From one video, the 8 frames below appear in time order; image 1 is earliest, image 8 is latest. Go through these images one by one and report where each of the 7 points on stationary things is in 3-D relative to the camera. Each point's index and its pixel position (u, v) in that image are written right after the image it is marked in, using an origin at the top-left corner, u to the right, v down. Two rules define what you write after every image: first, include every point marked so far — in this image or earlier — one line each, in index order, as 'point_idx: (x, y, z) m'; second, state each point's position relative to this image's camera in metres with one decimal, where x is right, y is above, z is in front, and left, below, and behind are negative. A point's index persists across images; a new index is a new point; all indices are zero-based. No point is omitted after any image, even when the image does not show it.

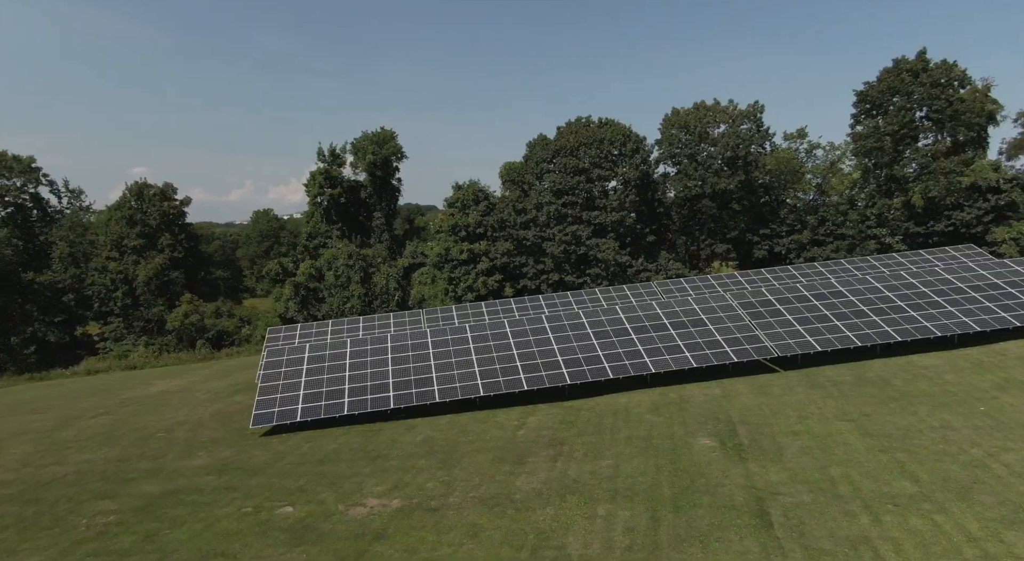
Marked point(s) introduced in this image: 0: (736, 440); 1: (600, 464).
0: (+6.1, -4.4, +16.4) m
1: (+2.3, -4.7, +15.4) m
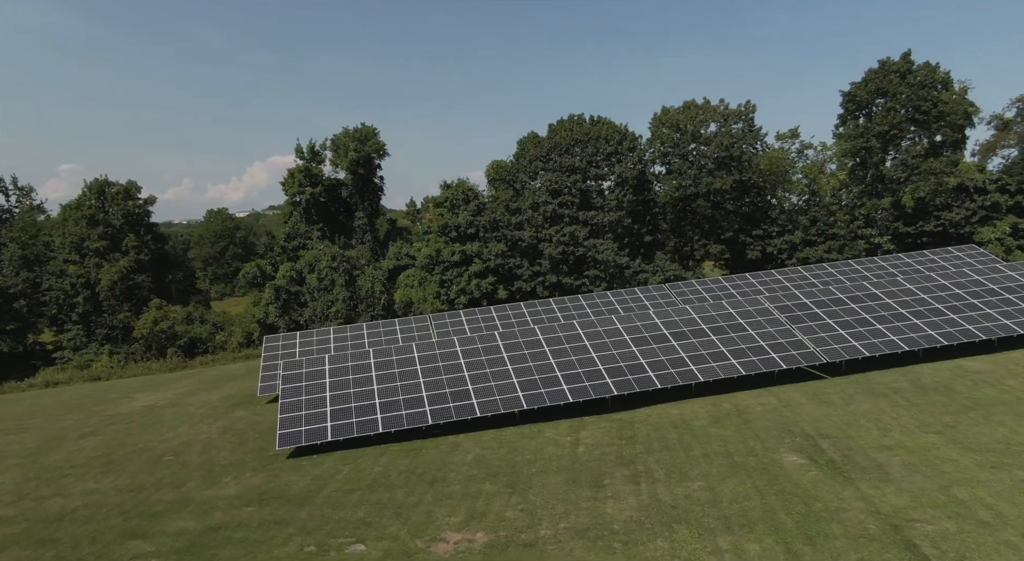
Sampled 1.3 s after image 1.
0: (+8.0, -4.5, +15.3) m
1: (+4.3, -4.8, +14.2) m
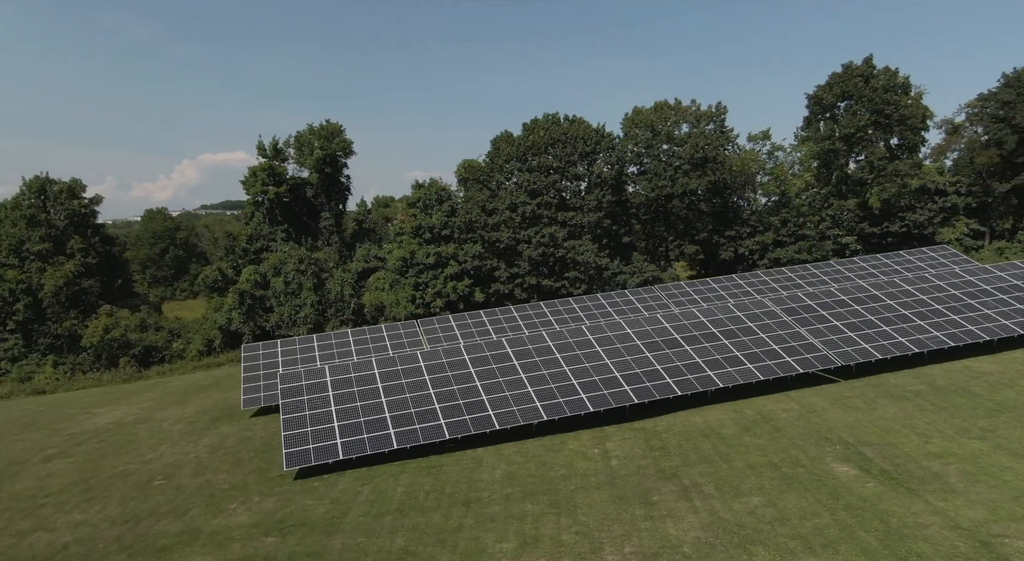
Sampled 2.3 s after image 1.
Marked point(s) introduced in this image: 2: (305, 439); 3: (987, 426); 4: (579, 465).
0: (+9.1, -4.6, +15.0) m
1: (+5.4, -5.0, +13.6) m
2: (-6.8, -5.3, +20.0) m
3: (+13.5, -4.2, +17.1) m
4: (+2.0, -5.5, +17.8) m
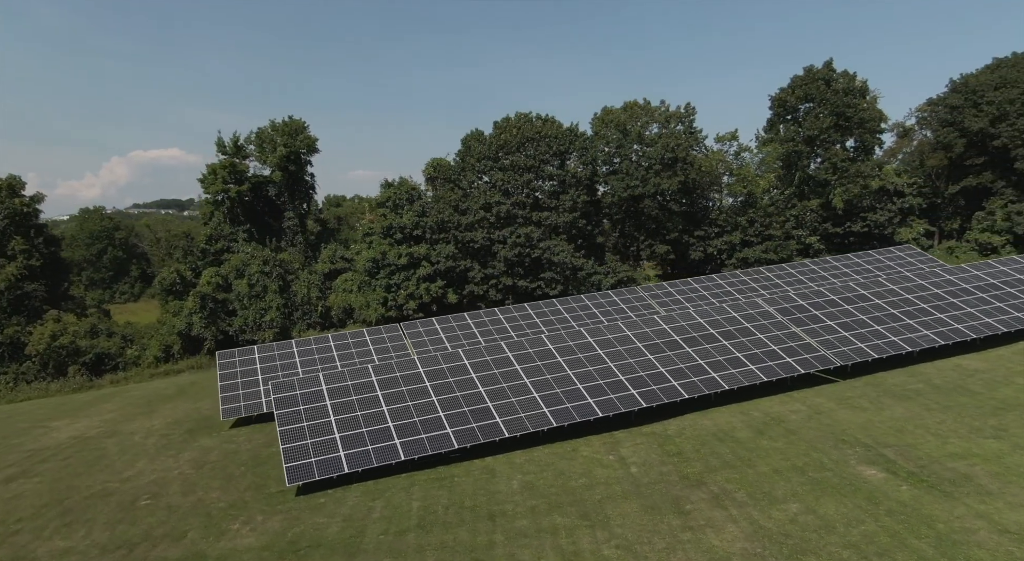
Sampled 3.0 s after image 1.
0: (+9.7, -4.7, +15.0) m
1: (+6.2, -5.1, +13.3) m
2: (-6.5, -5.4, +19.0) m
3: (+14.0, -4.2, +17.3) m
4: (+2.5, -5.6, +17.4) m
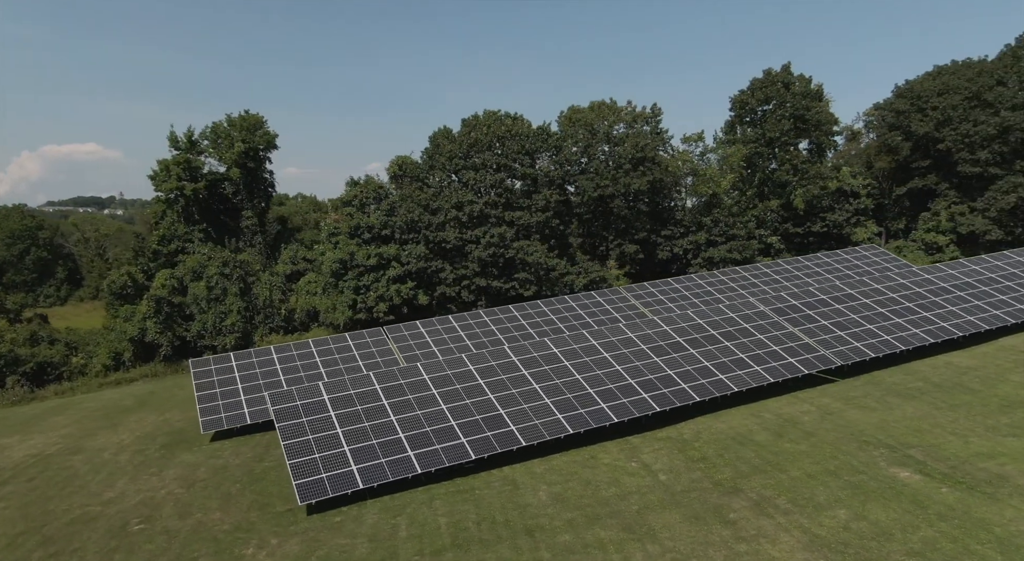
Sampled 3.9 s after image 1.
0: (+10.6, -4.7, +15.1) m
1: (+7.2, -5.1, +13.2) m
2: (-5.9, -5.6, +17.9) m
3: (+14.7, -4.2, +17.8) m
4: (+3.2, -5.7, +16.9) m
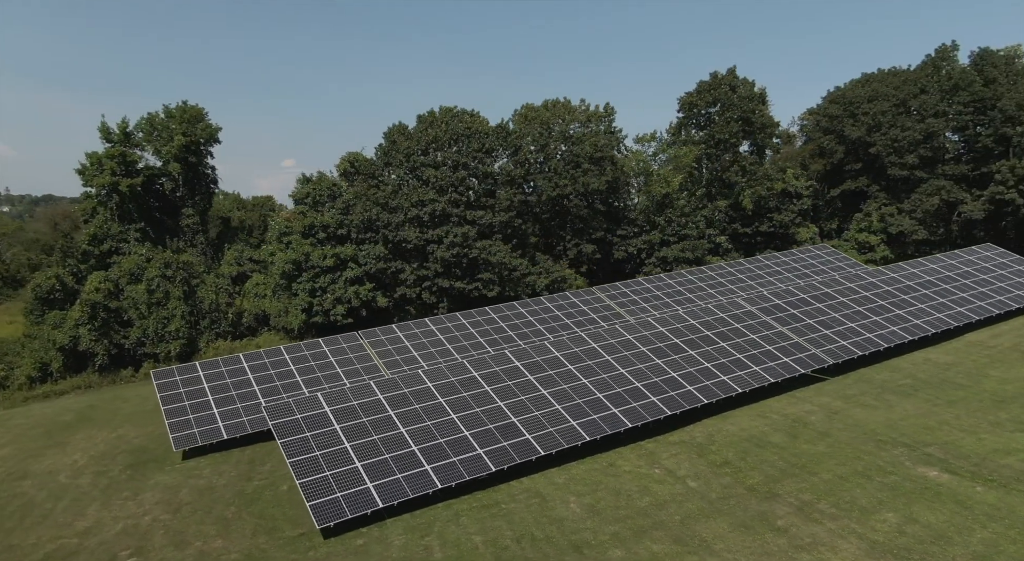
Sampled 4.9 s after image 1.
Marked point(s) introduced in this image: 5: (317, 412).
0: (+11.5, -4.8, +15.5) m
1: (+8.3, -5.2, +13.3) m
2: (-5.1, -5.7, +16.7) m
3: (+15.3, -4.2, +18.5) m
4: (+4.0, -5.8, +16.6) m
5: (-6.5, -4.4, +19.8) m
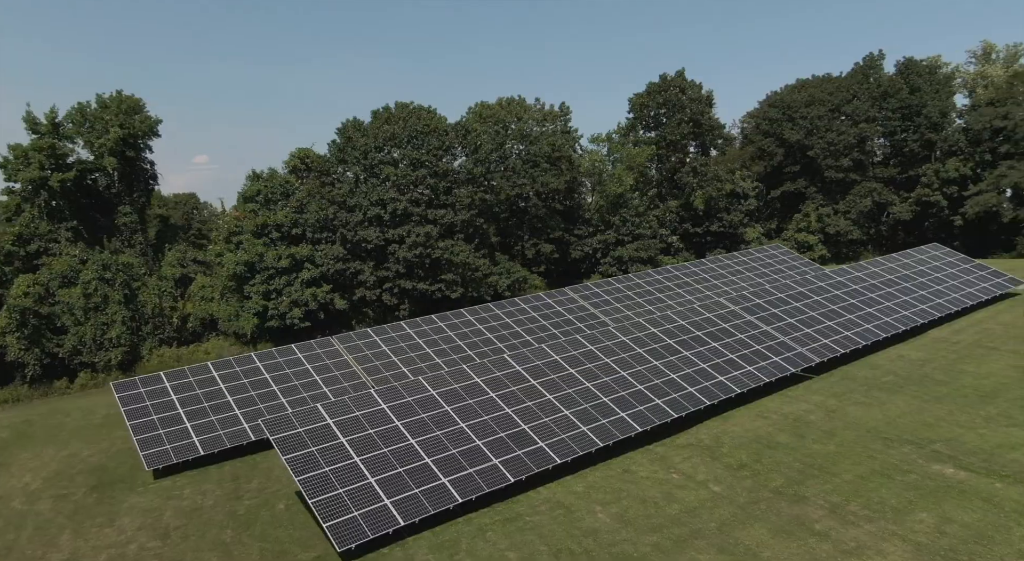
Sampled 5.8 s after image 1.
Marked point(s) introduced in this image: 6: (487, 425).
0: (+12.2, -4.9, +16.0) m
1: (+9.2, -5.3, +13.5) m
2: (-4.5, -5.9, +15.7) m
3: (+15.7, -4.3, +19.4) m
4: (+4.6, -5.9, +16.5) m
5: (-6.1, -4.5, +18.7) m
6: (-0.9, -4.7, +19.6) m
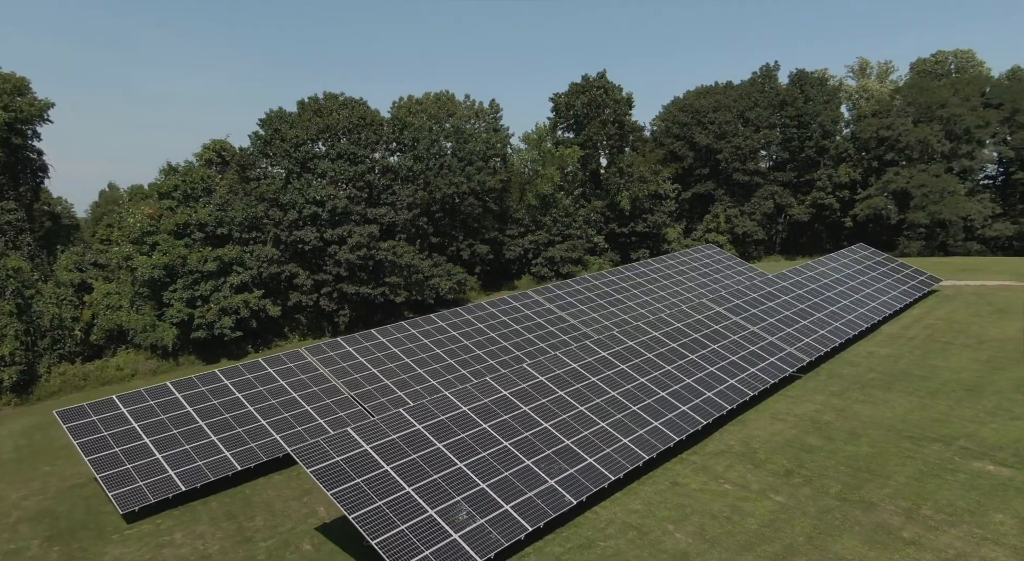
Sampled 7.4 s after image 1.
0: (+14.0, -5.1, +17.1) m
1: (+11.4, -5.6, +14.1) m
2: (-2.4, -6.3, +14.1) m
3: (+16.9, -4.4, +21.0) m
4: (+6.4, -6.2, +16.3) m
5: (-4.5, -4.9, +16.8) m
6: (+0.4, -5.0, +18.5) m
